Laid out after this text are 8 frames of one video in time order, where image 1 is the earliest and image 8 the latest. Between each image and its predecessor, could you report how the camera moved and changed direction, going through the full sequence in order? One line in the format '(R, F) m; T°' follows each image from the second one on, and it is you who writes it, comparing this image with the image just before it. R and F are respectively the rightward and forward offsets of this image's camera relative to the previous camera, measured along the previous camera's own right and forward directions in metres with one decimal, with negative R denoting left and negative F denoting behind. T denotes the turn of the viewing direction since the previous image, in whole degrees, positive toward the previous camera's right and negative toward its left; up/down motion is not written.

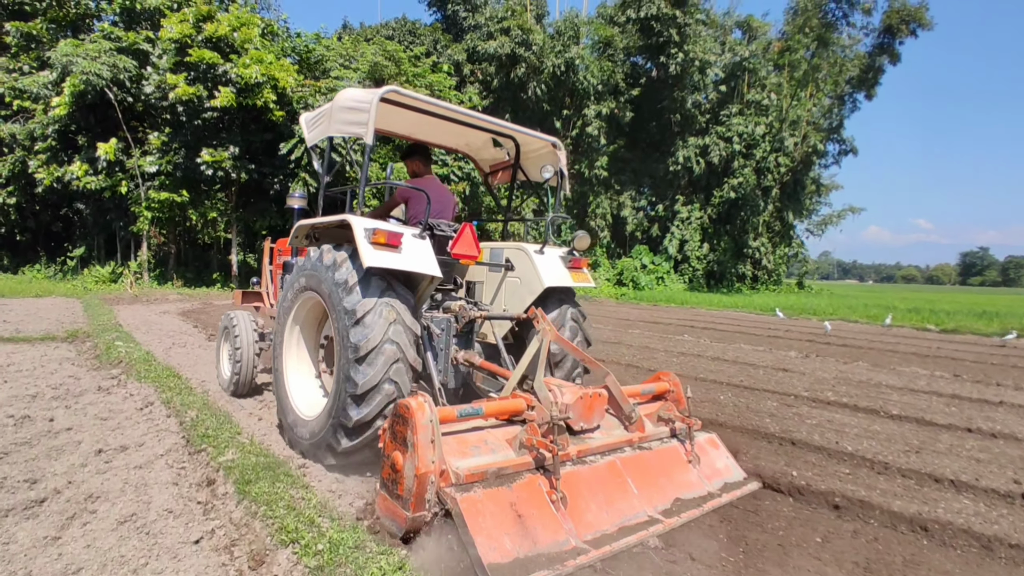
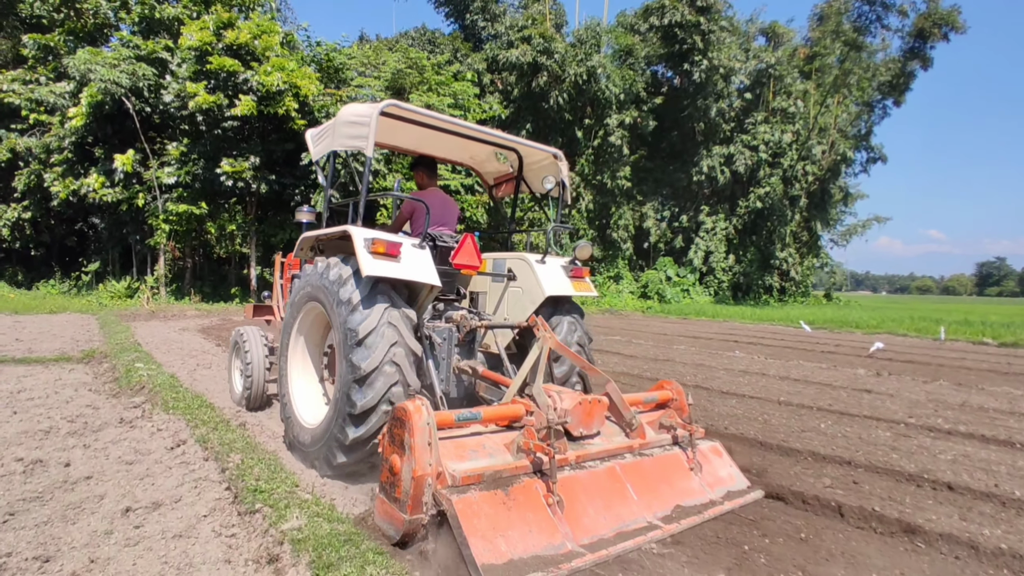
(-0.5, +0.6) m; -1°
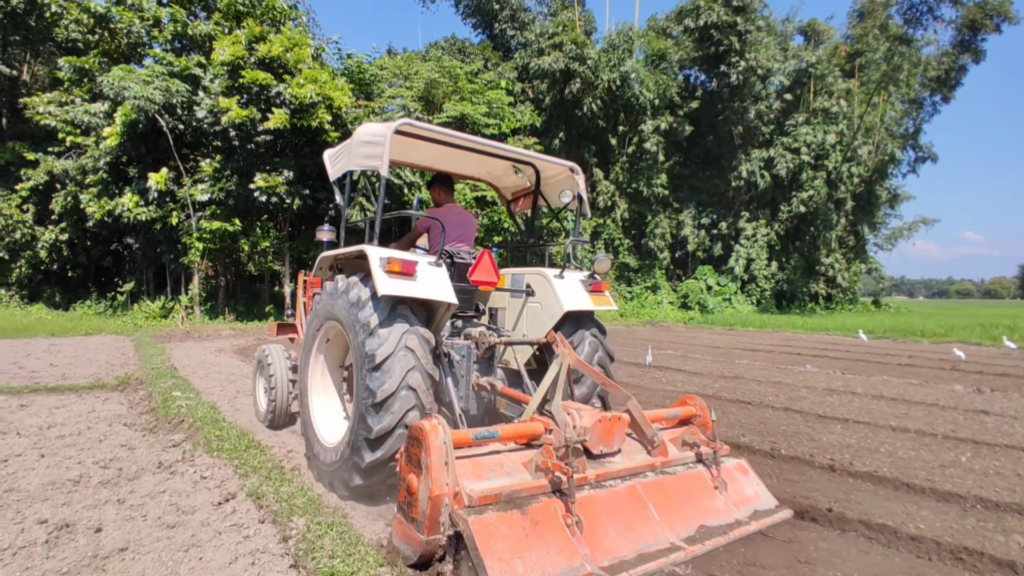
(-0.4, +0.5) m; -2°
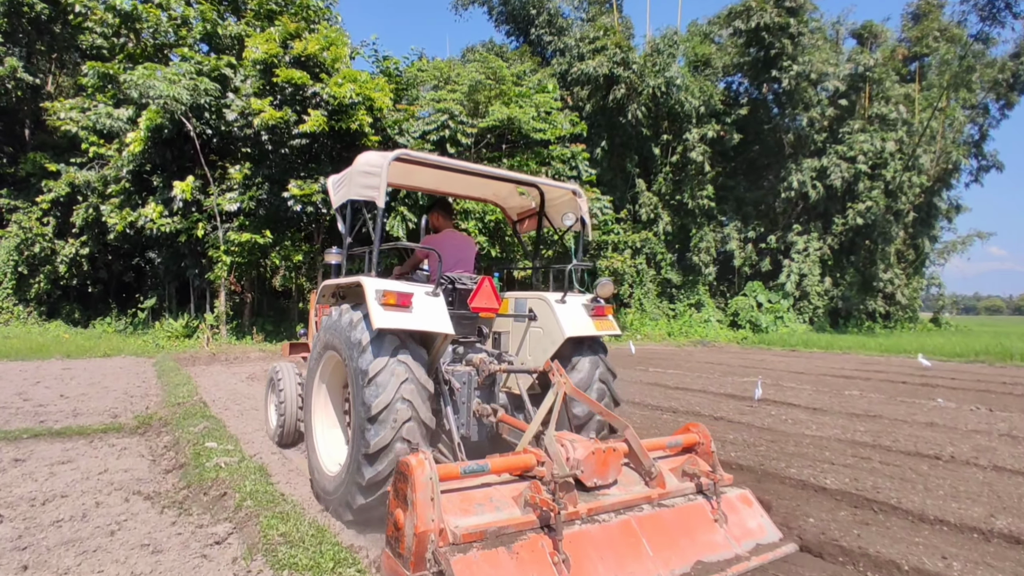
(-0.8, +1.2) m; -1°
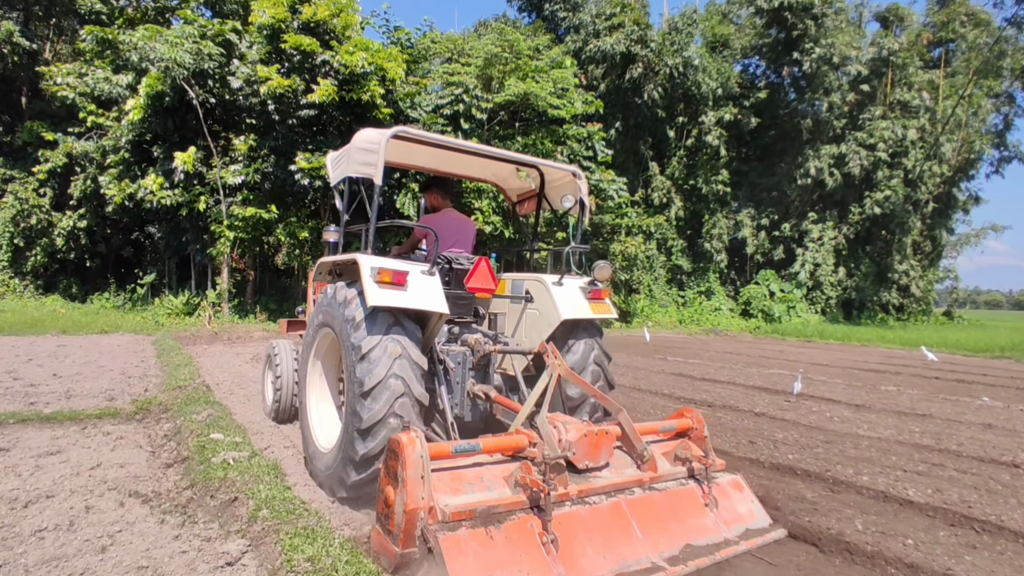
(-0.3, +0.4) m; 0°
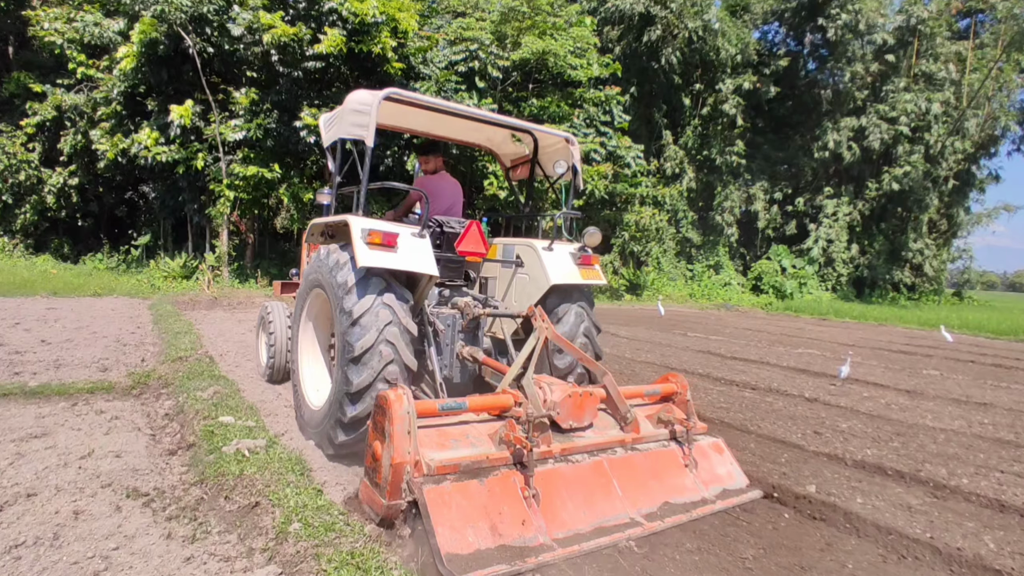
(-0.3, +0.5) m; 0°
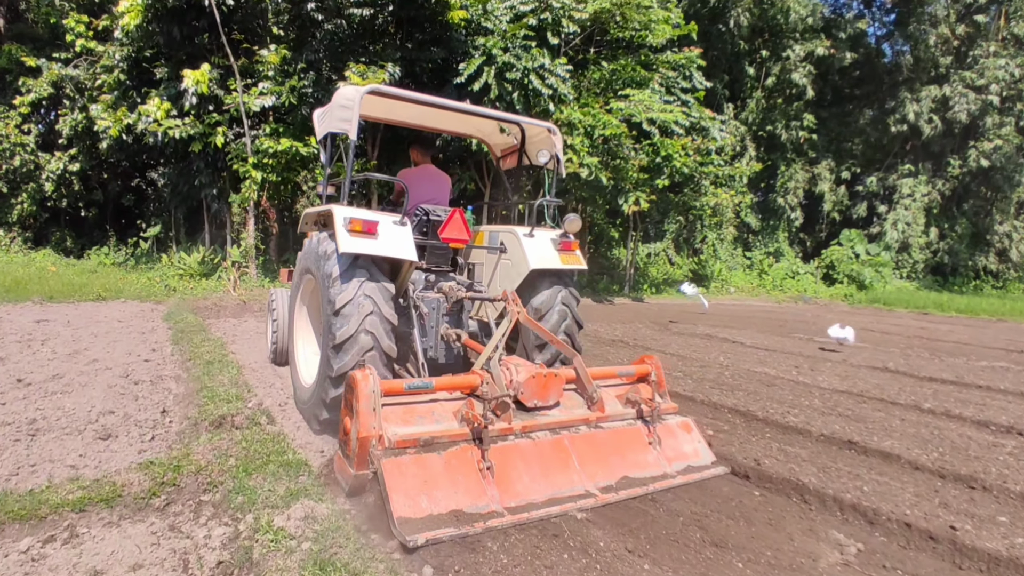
(-1.2, +1.8) m; -1°
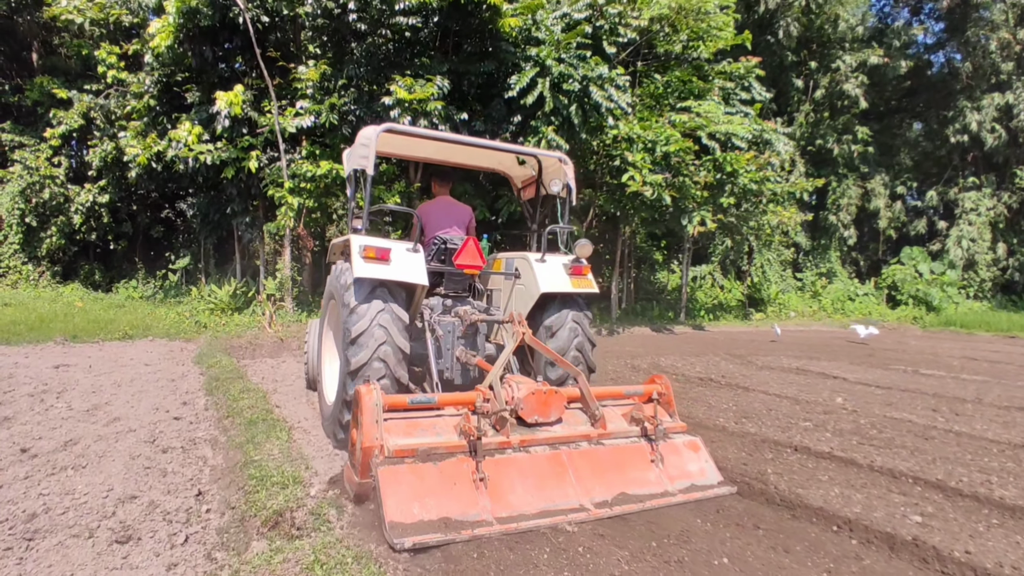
(-0.5, +0.8) m; -2°
